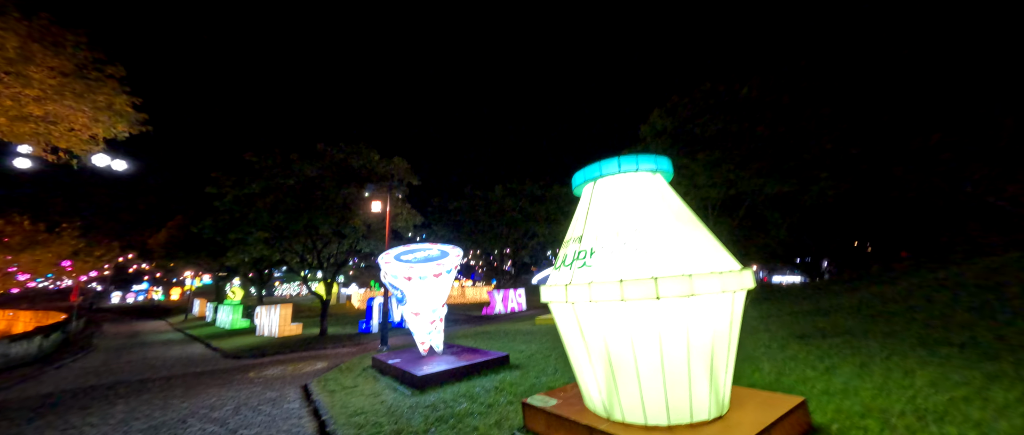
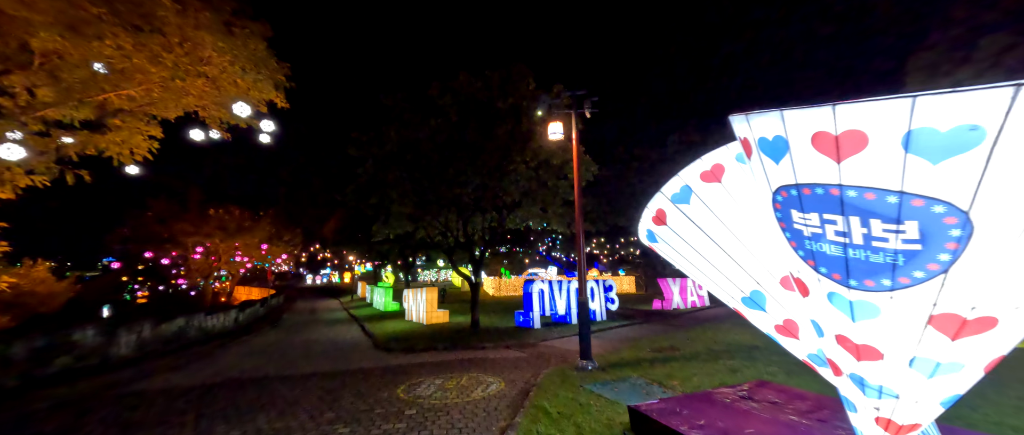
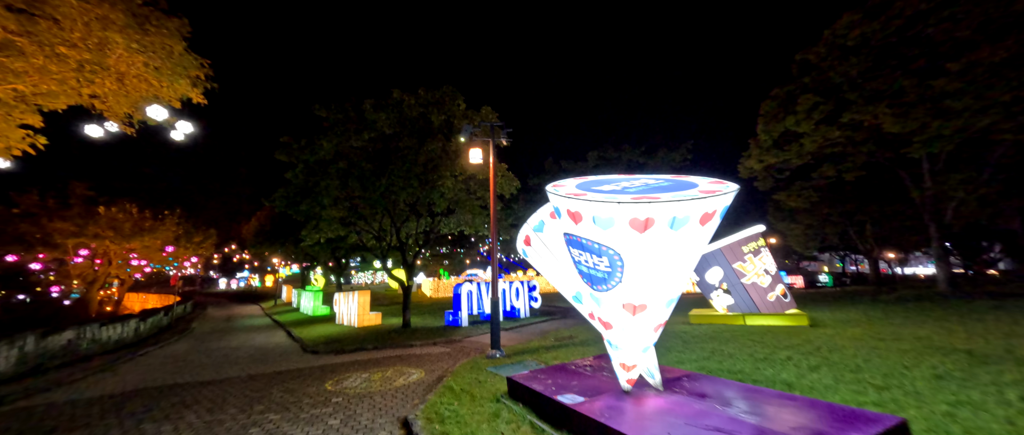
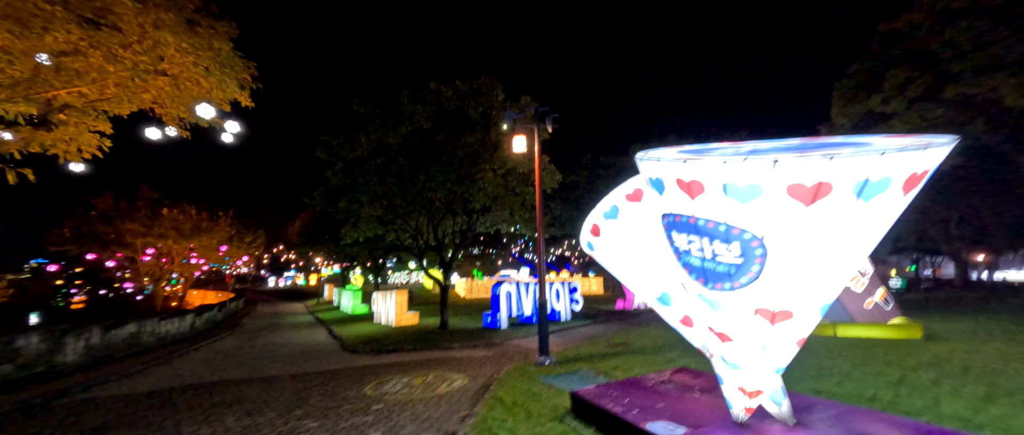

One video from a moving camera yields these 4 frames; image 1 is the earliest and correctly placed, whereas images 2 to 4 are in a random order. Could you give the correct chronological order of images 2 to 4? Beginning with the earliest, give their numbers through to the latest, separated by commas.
3, 4, 2
